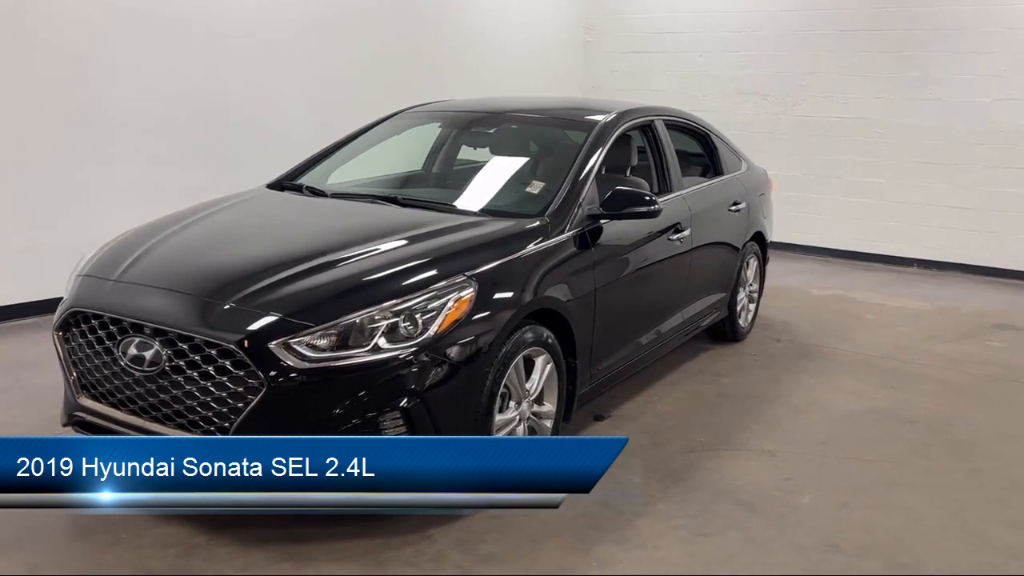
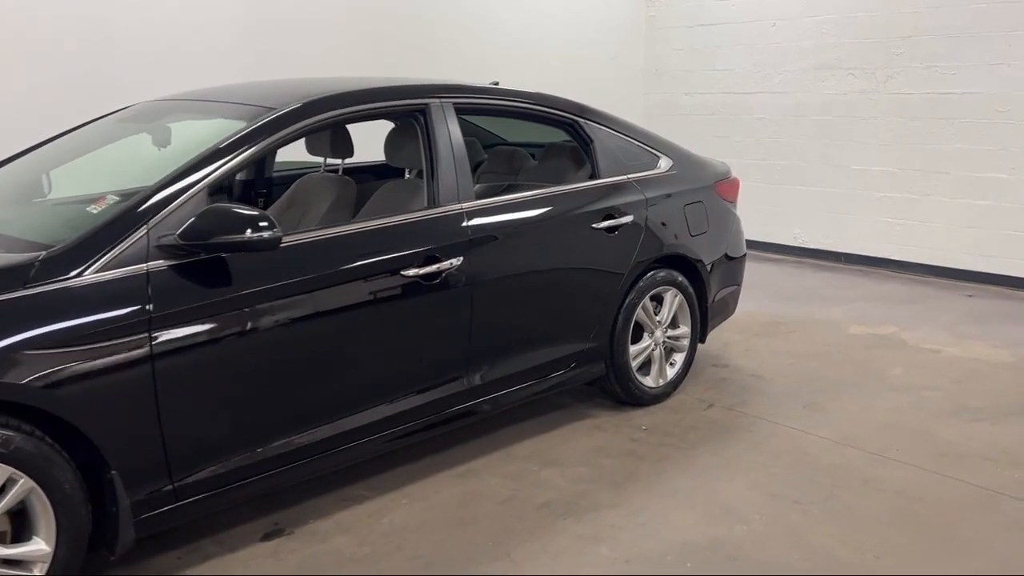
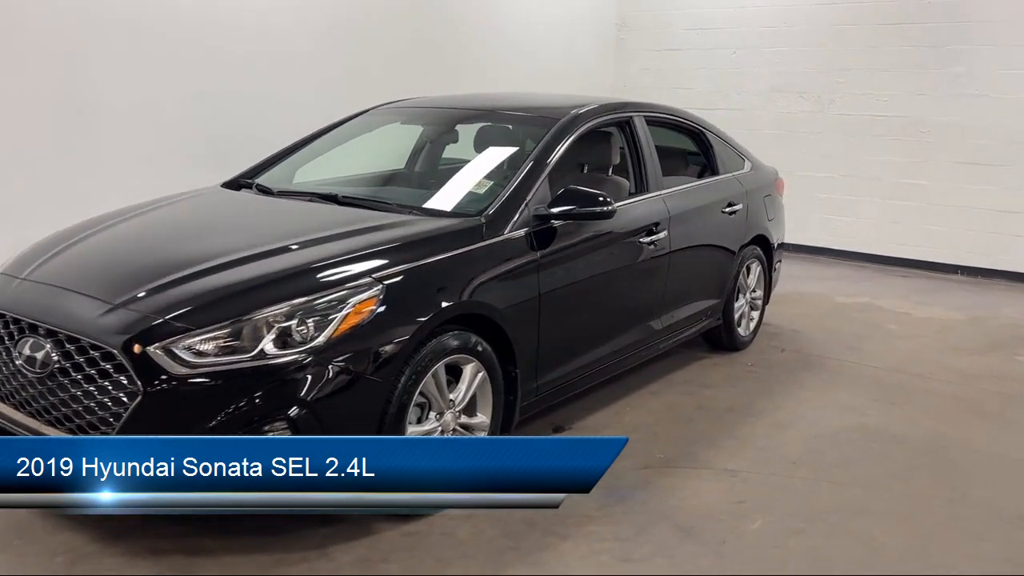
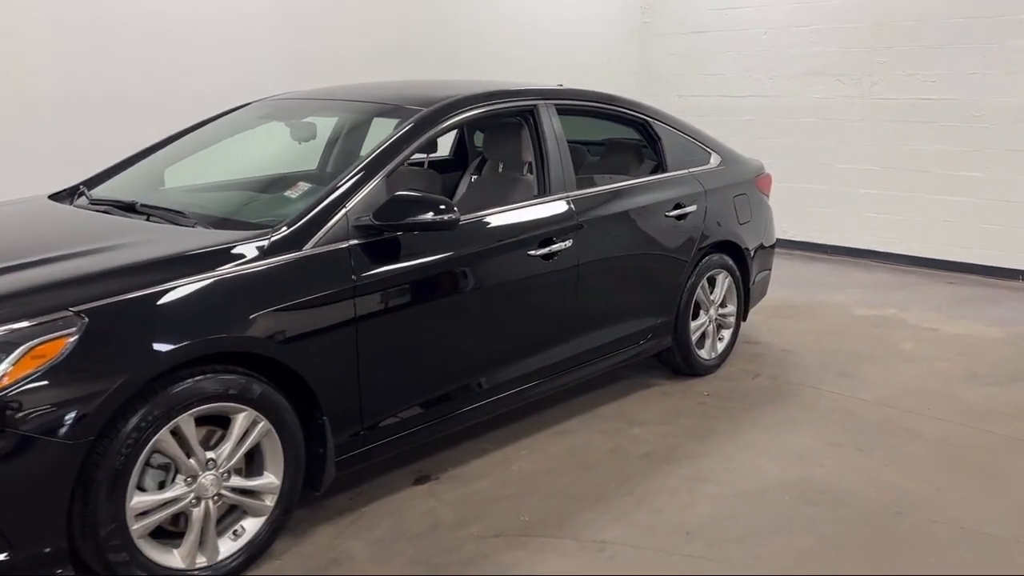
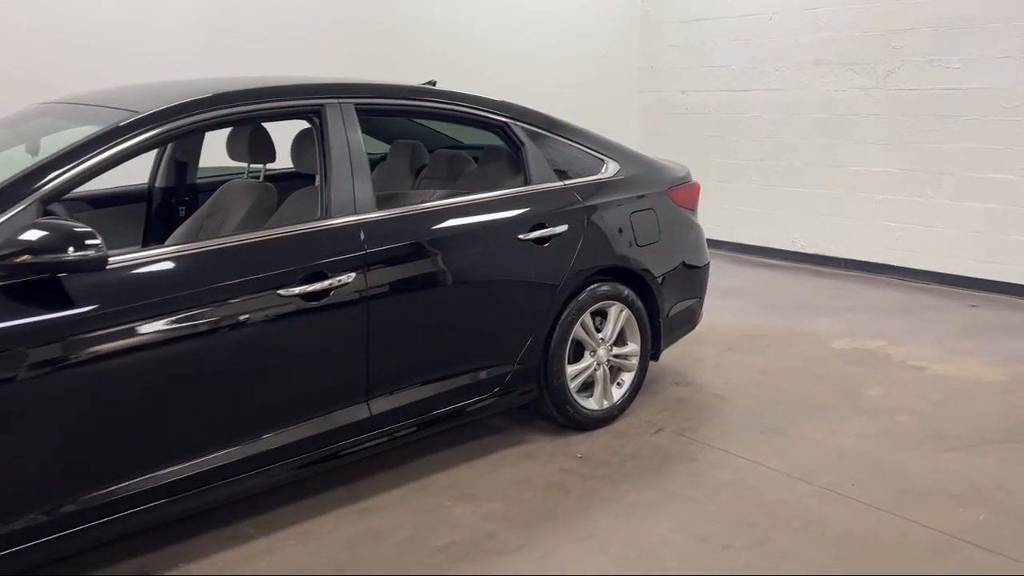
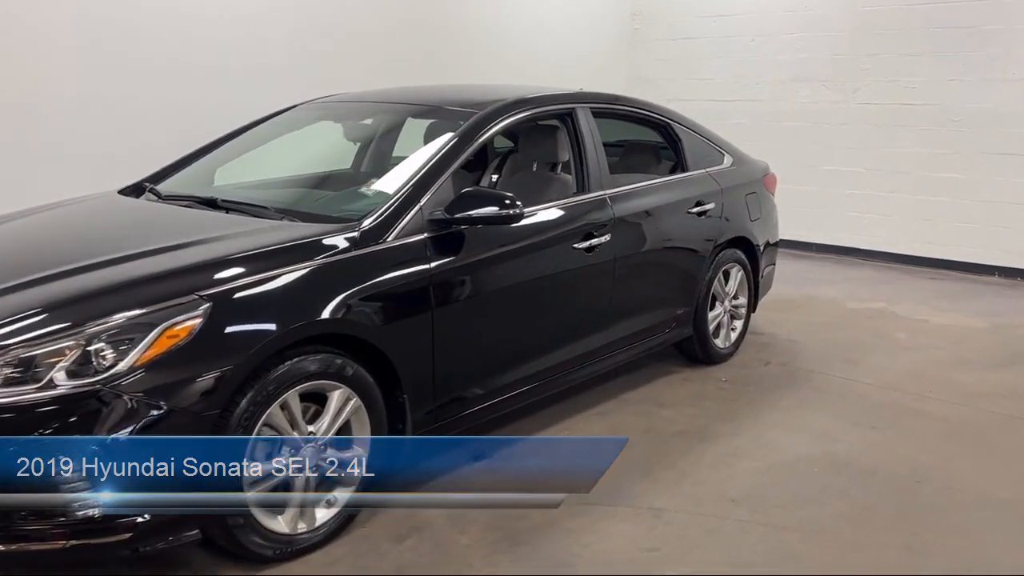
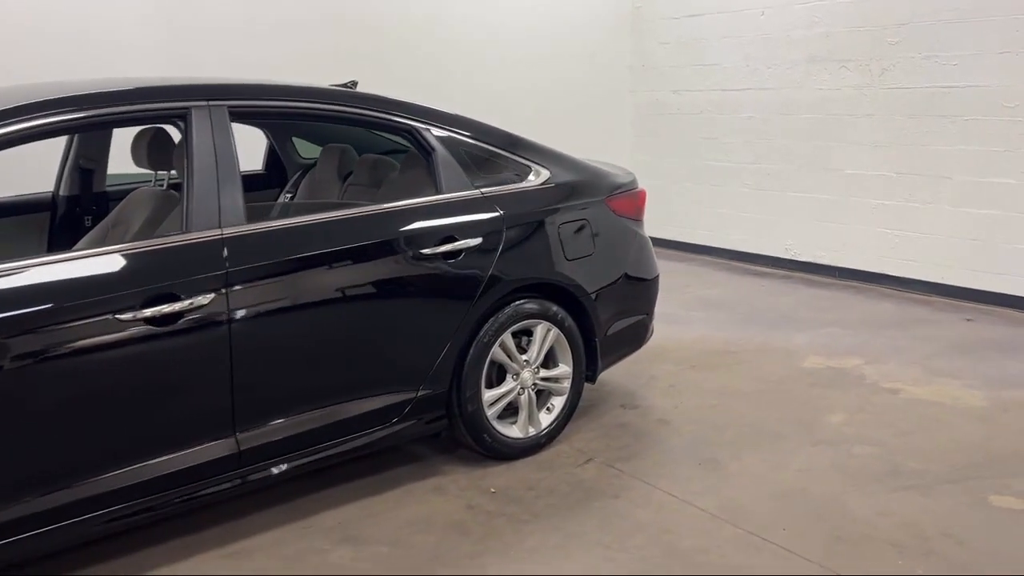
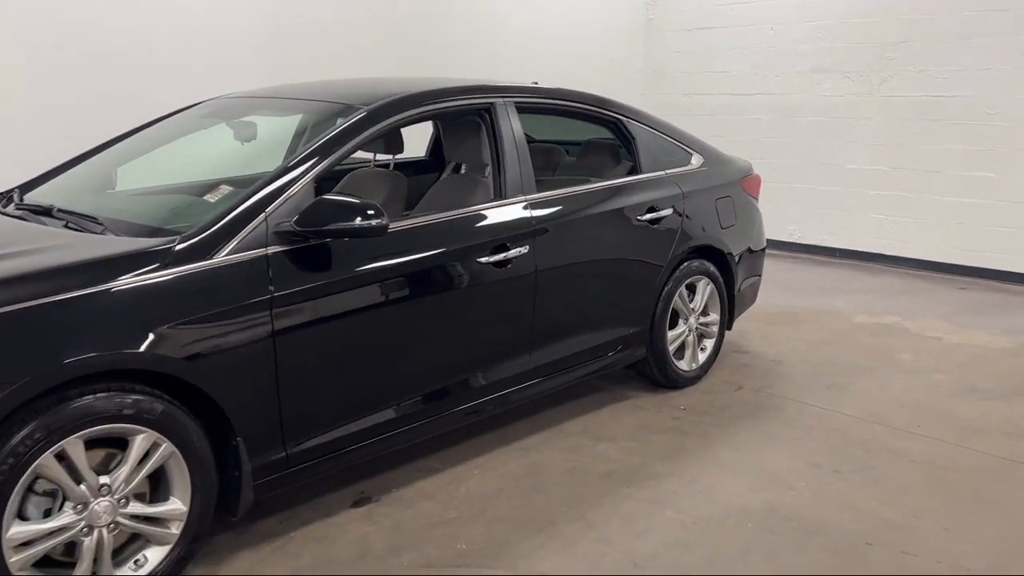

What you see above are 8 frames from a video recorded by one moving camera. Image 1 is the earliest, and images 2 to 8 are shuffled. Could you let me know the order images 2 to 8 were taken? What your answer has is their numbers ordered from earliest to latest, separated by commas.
3, 6, 4, 8, 2, 5, 7
